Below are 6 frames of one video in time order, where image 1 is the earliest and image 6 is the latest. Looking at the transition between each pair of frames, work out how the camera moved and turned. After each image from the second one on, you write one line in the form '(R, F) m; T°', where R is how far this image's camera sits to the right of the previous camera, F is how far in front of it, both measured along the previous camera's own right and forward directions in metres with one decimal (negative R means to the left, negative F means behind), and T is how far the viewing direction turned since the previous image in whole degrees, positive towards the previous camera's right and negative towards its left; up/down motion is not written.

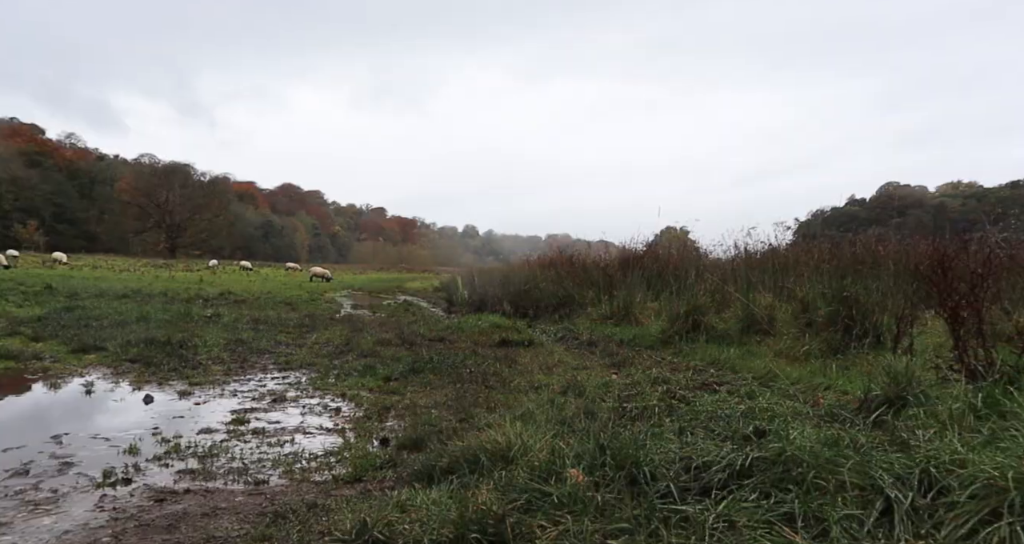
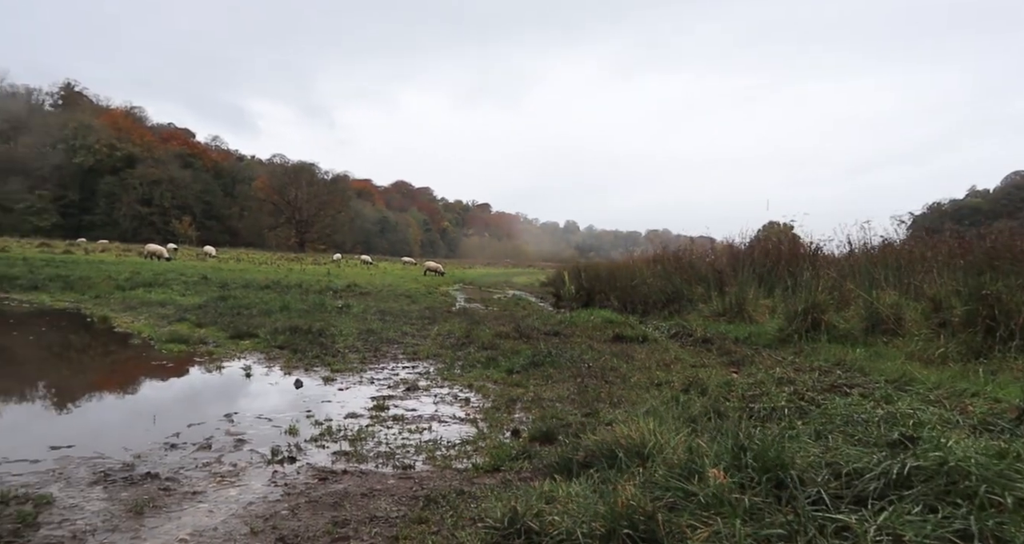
(-0.3, -0.1) m; -9°
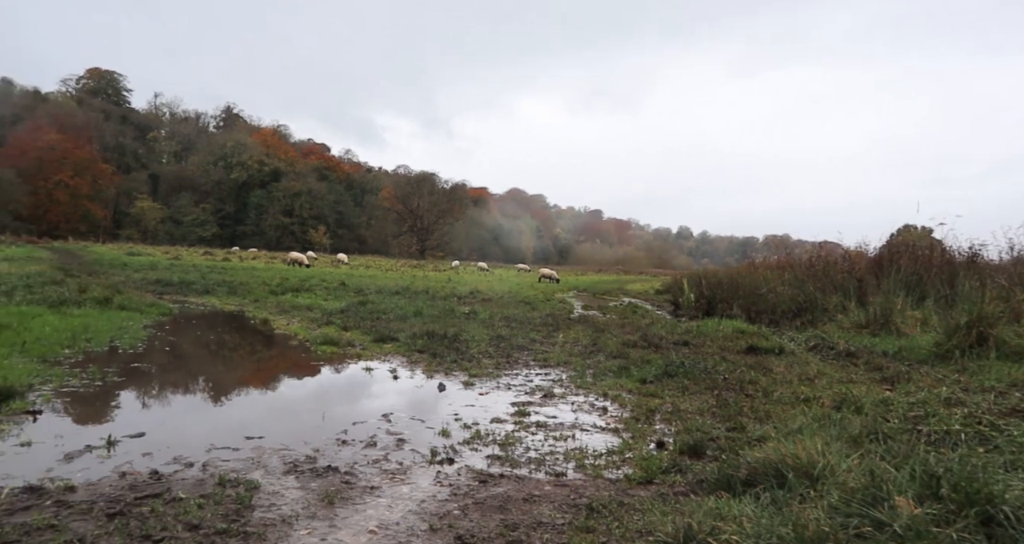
(-0.5, 0.0) m; -9°
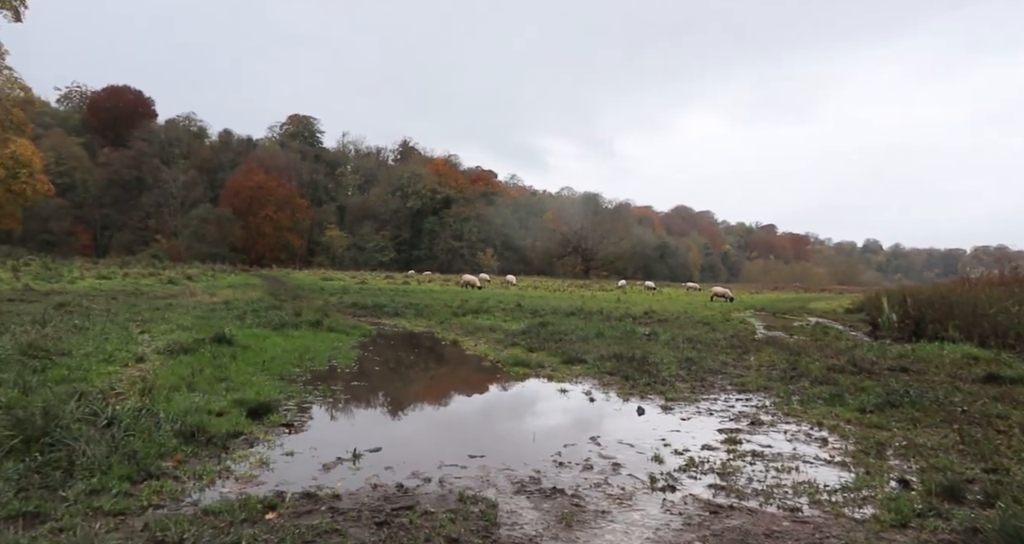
(-0.6, -0.1) m; -13°
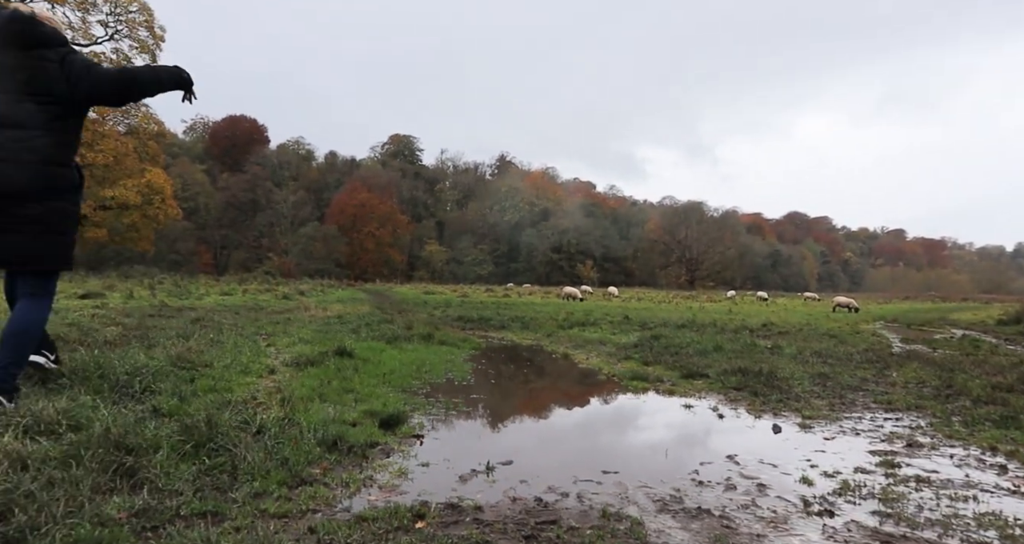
(-0.4, +0.1) m; -8°
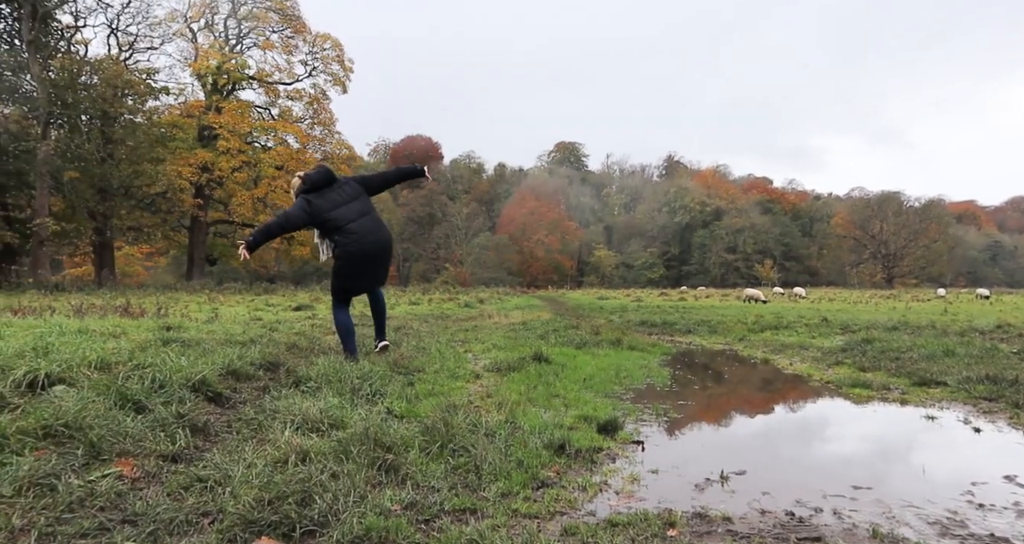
(-0.7, +0.1) m; -13°
